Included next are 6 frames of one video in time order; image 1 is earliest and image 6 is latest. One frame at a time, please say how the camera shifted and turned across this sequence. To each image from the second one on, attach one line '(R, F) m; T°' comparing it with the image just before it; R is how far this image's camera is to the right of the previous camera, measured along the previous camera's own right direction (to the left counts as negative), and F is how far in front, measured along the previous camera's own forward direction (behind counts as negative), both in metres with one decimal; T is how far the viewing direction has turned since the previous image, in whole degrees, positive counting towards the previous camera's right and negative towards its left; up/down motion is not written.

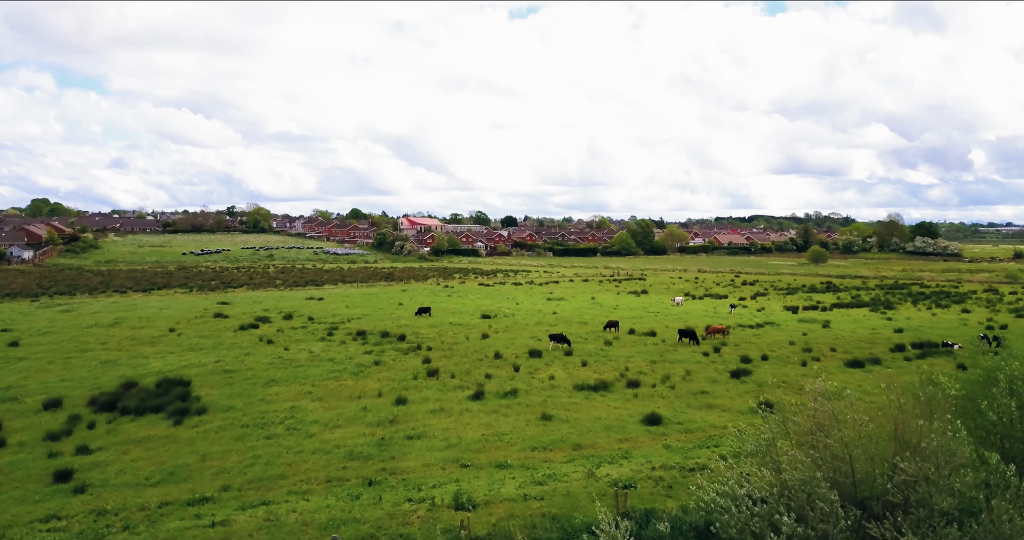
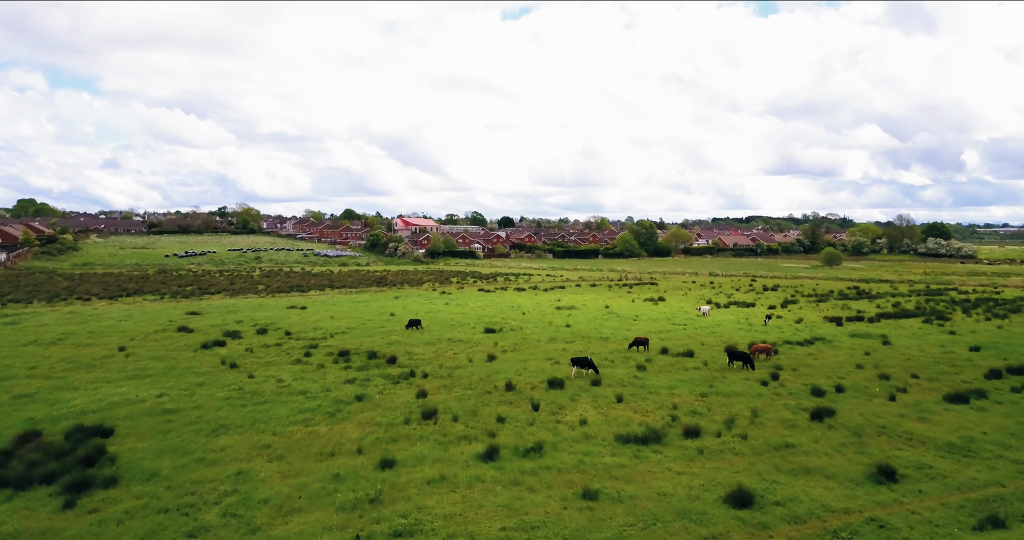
(-0.7, +5.6) m; 0°
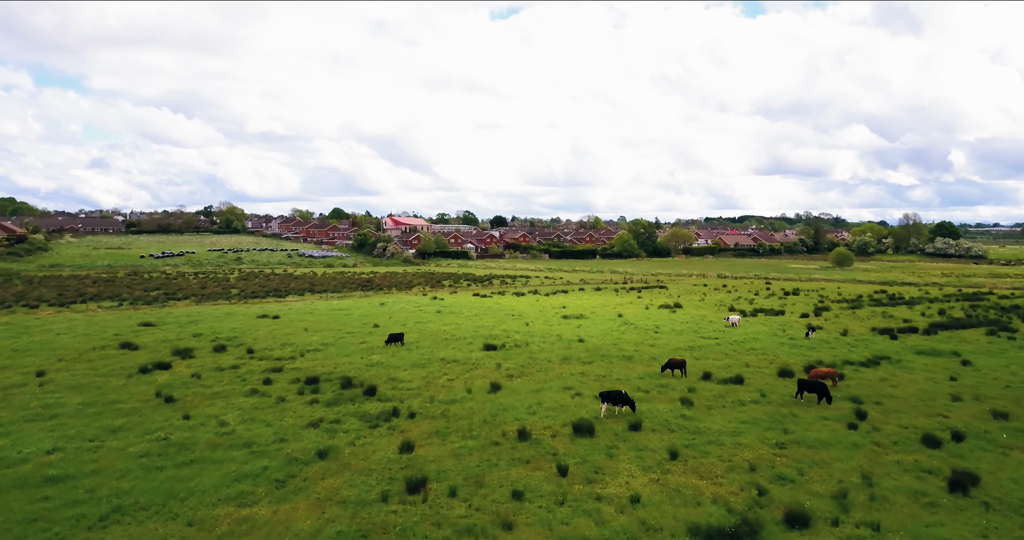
(-0.6, +5.7) m; +1°
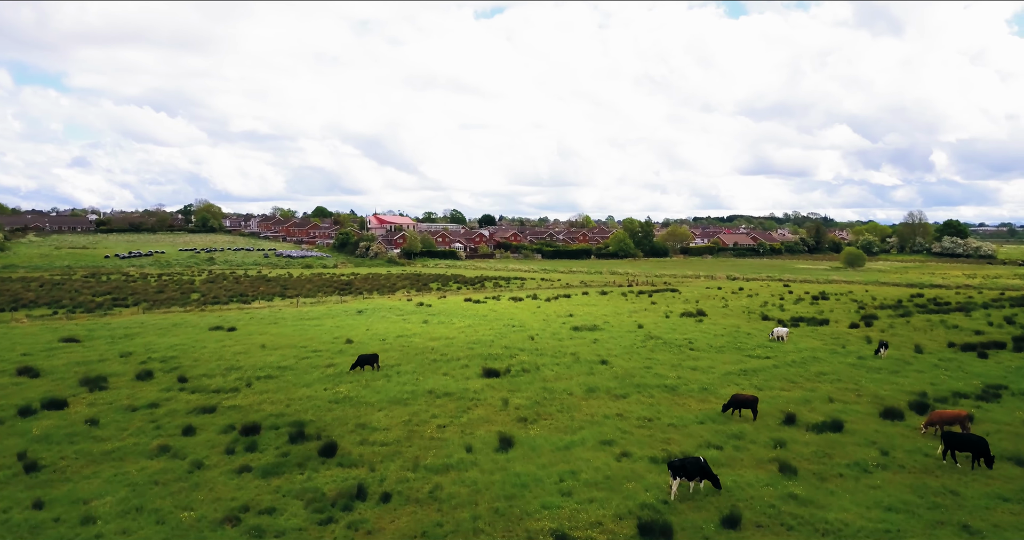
(-0.7, +6.7) m; +1°
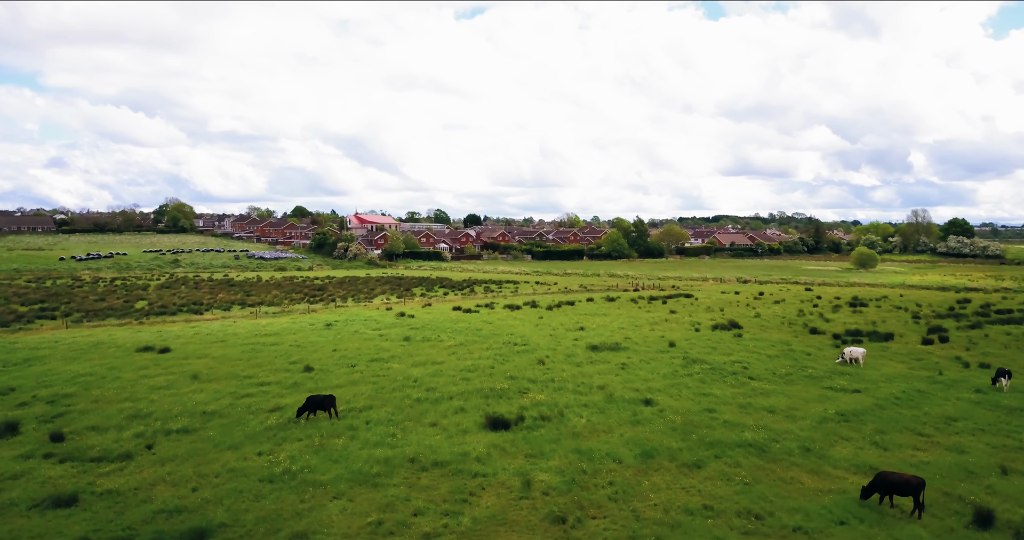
(-0.8, +7.0) m; +1°
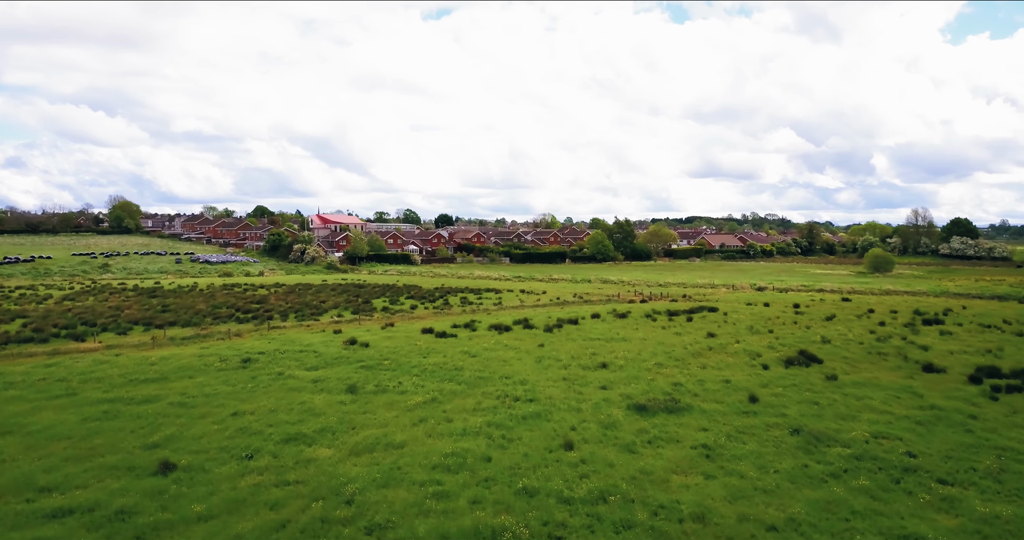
(-0.8, +10.5) m; +2°
